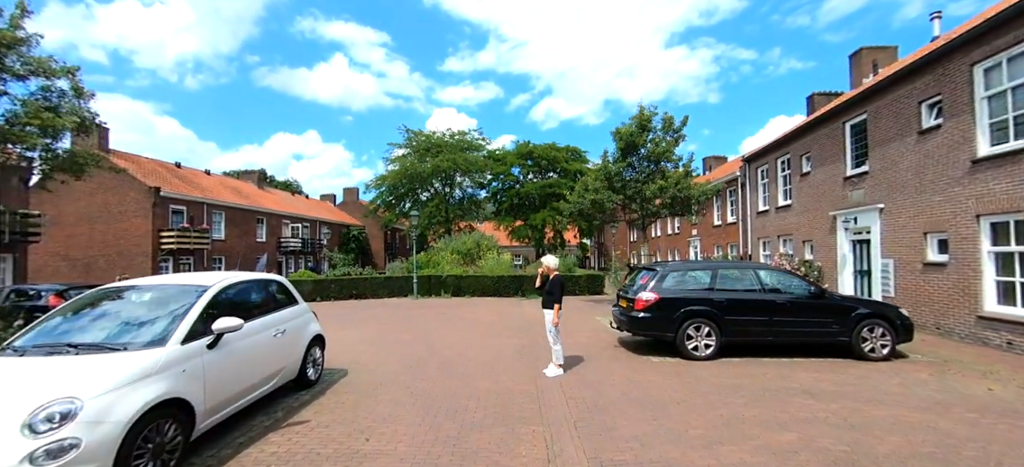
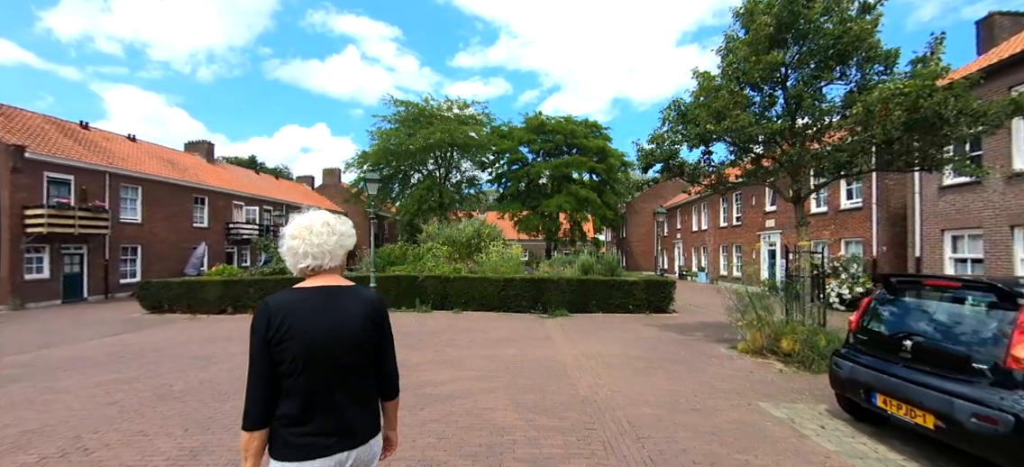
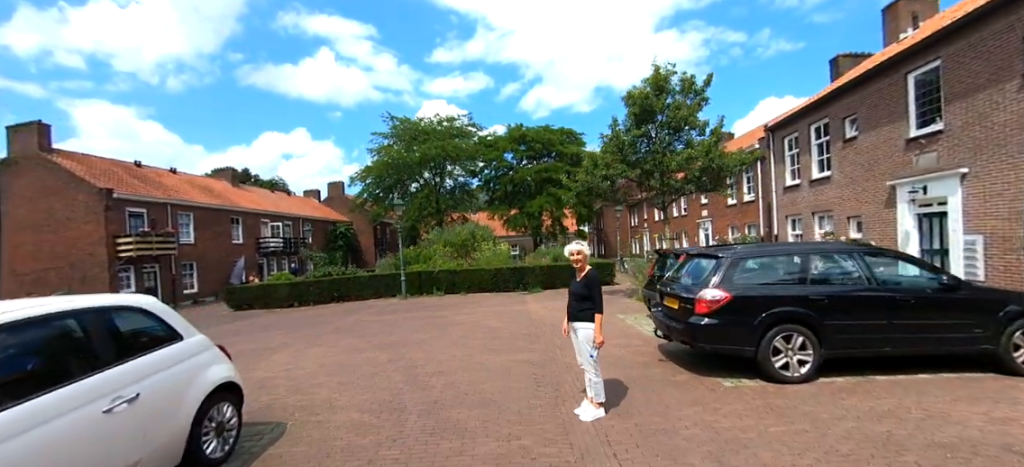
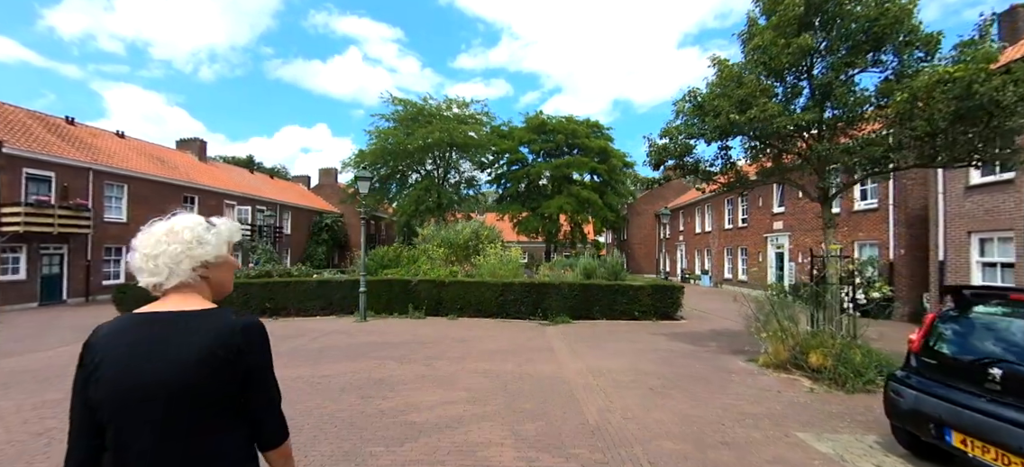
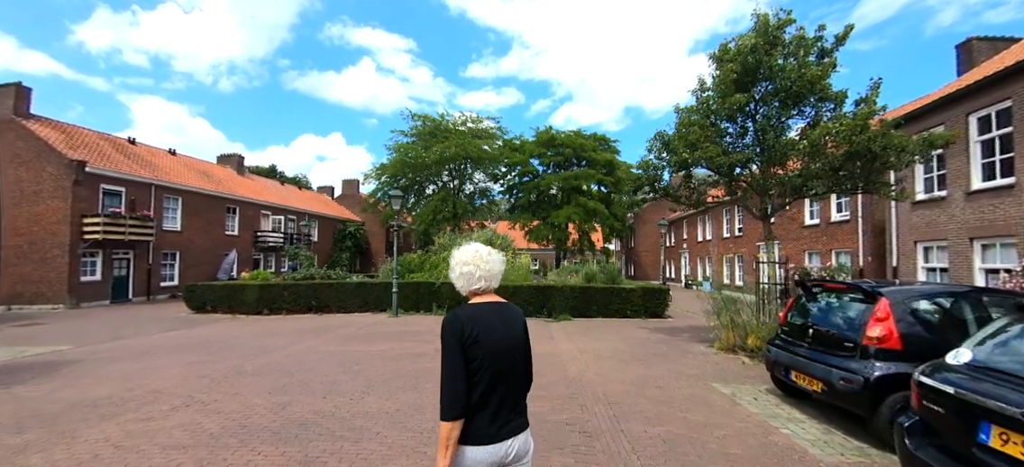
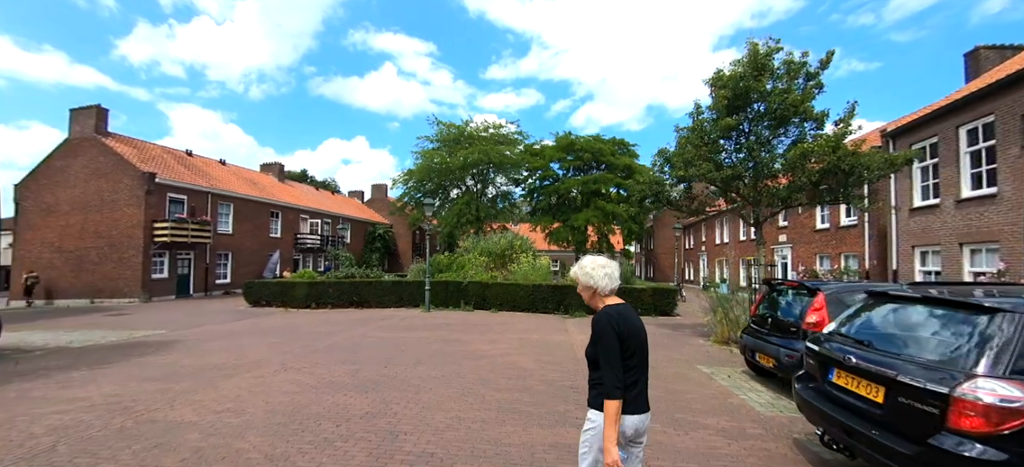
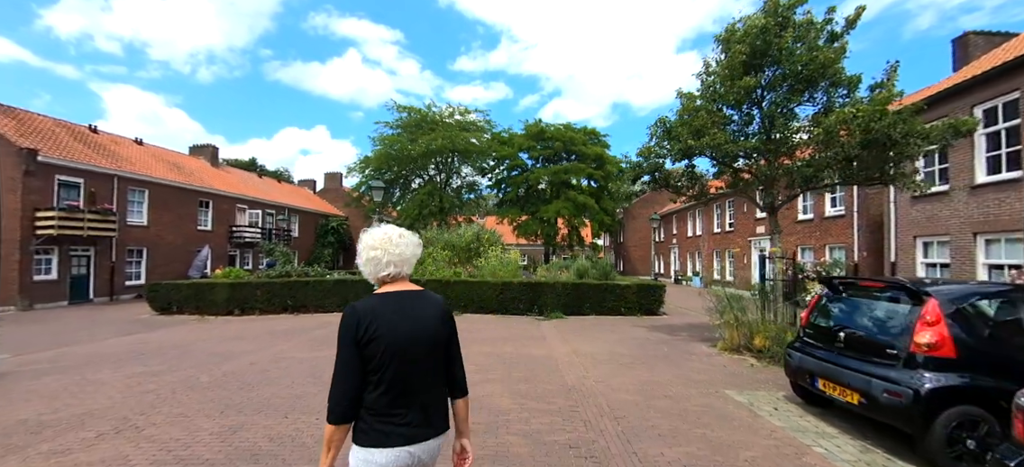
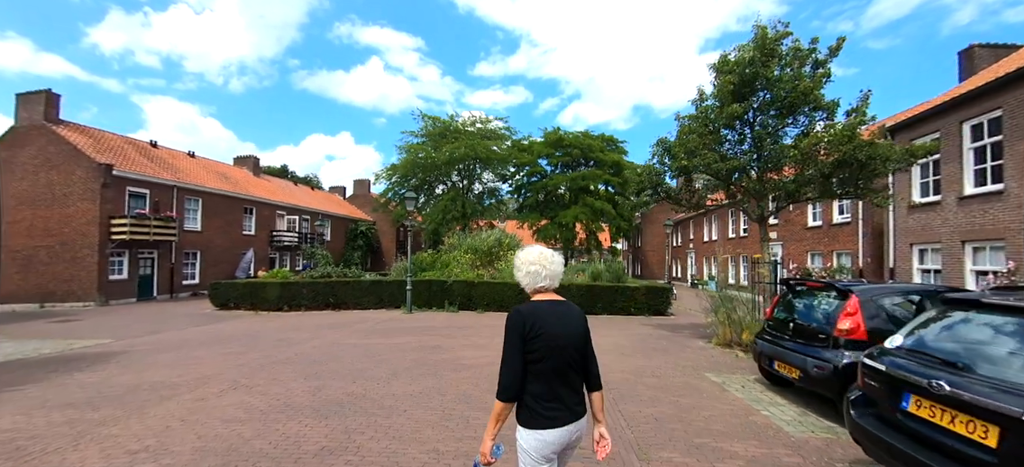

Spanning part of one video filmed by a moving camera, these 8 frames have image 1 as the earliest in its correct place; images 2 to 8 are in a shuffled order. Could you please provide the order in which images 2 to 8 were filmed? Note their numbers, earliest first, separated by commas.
3, 6, 8, 5, 7, 2, 4
